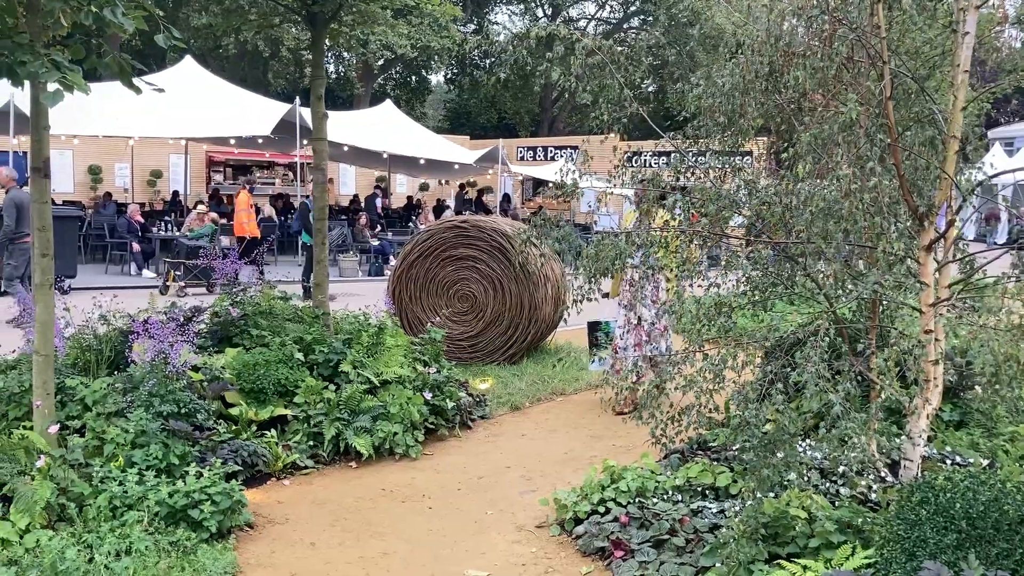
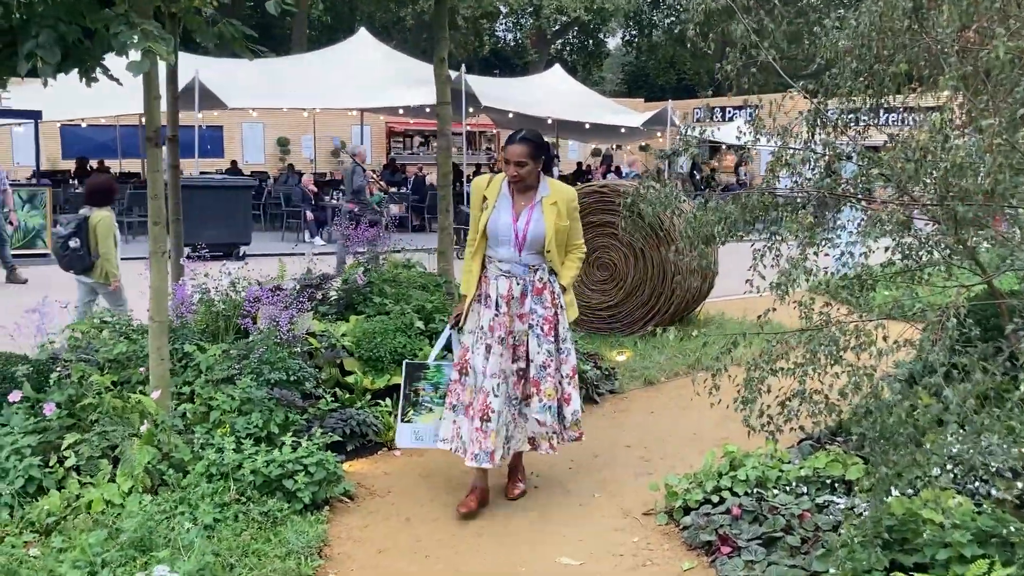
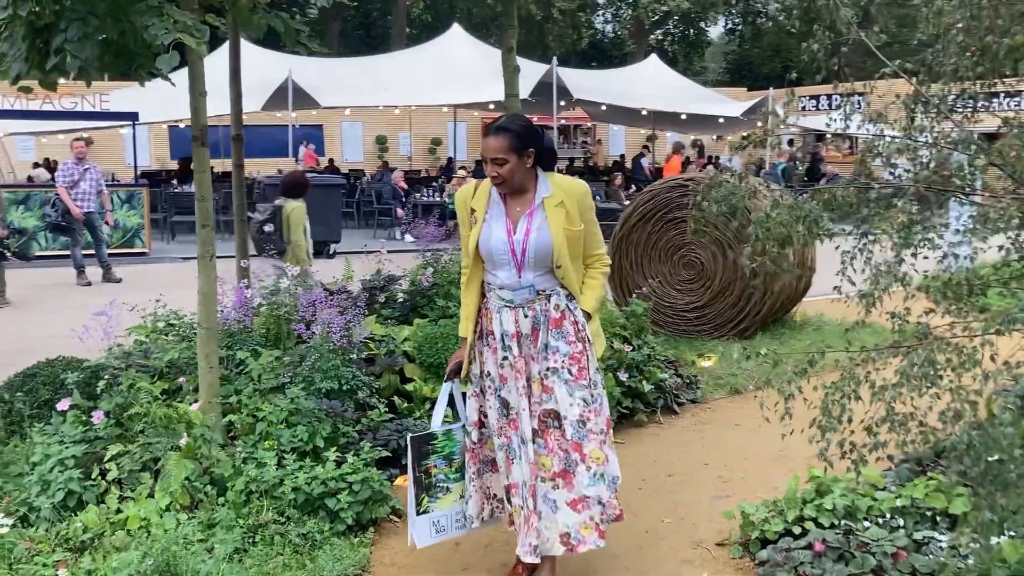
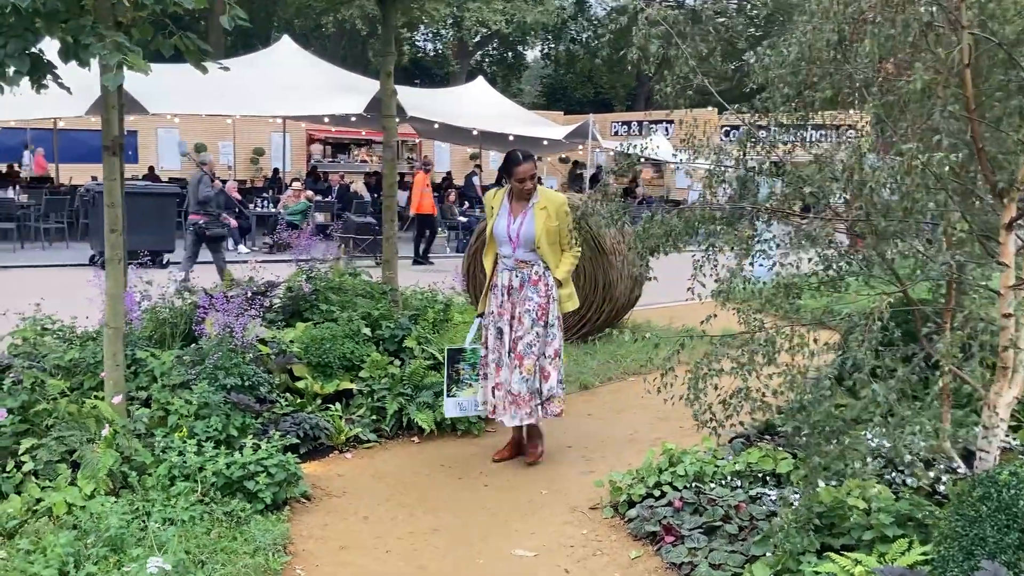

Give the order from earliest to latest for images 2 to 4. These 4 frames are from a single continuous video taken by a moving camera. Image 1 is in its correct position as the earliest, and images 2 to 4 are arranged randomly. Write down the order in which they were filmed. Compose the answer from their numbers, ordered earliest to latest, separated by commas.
4, 2, 3
